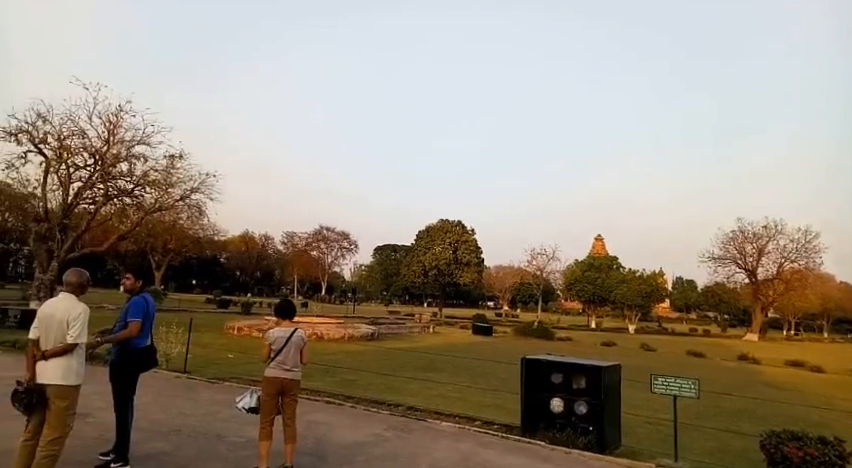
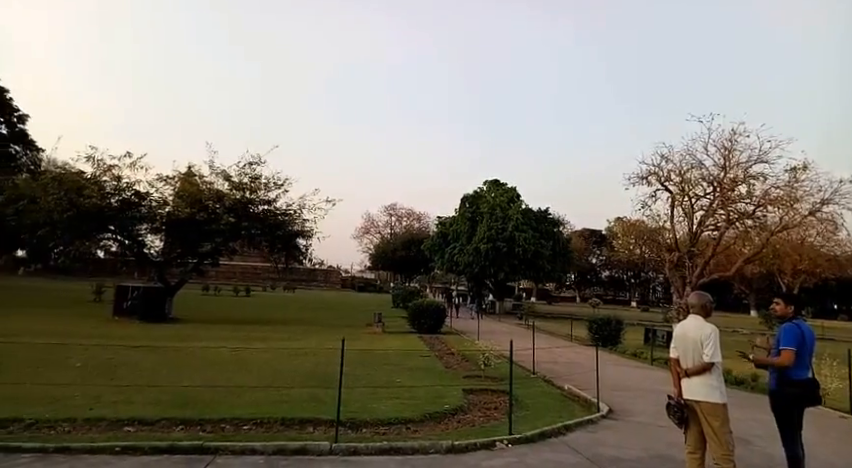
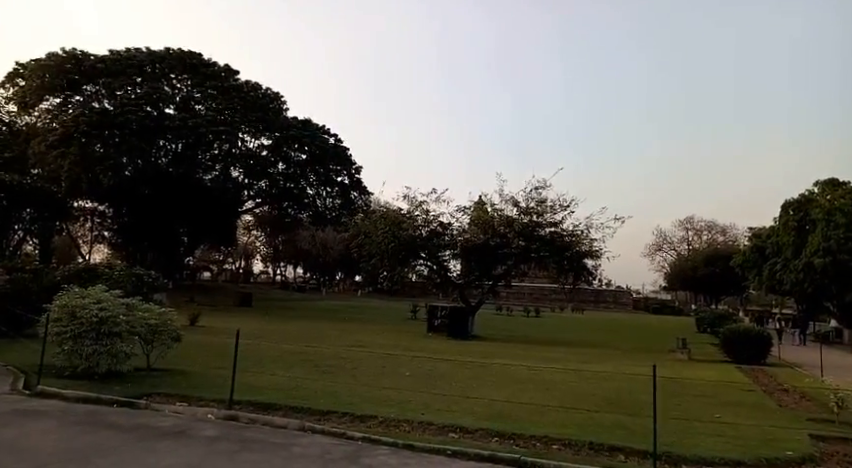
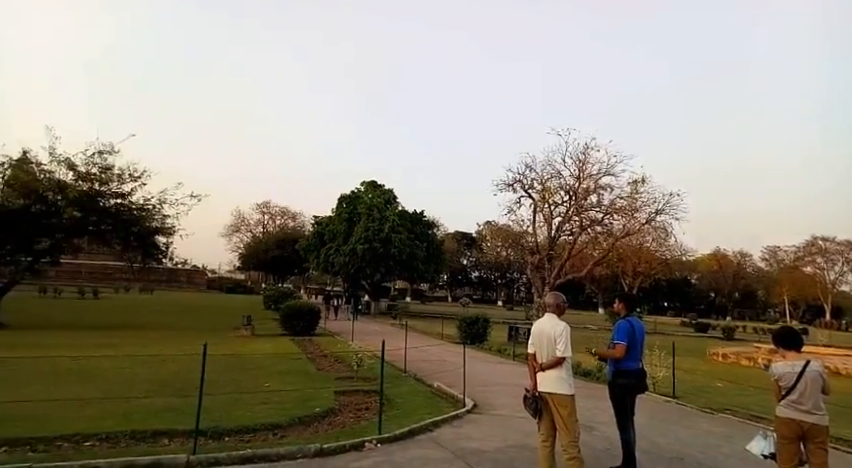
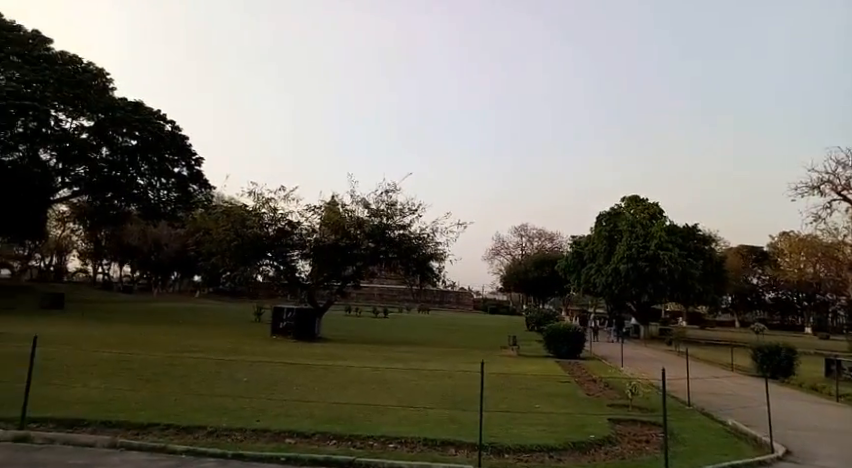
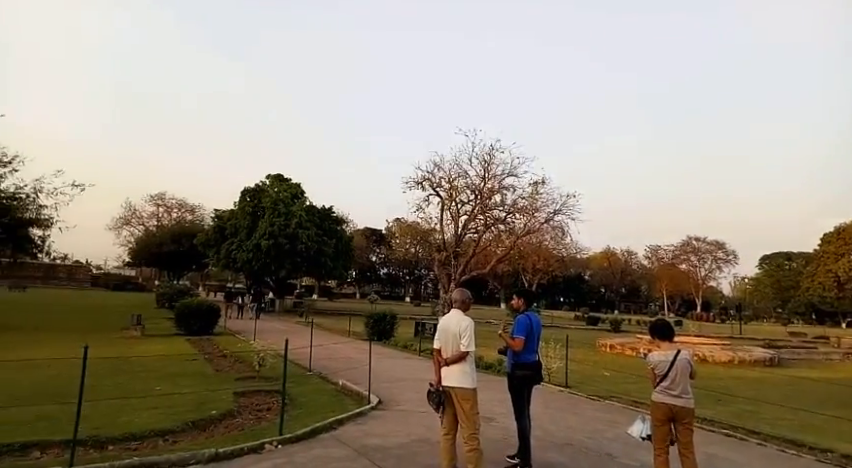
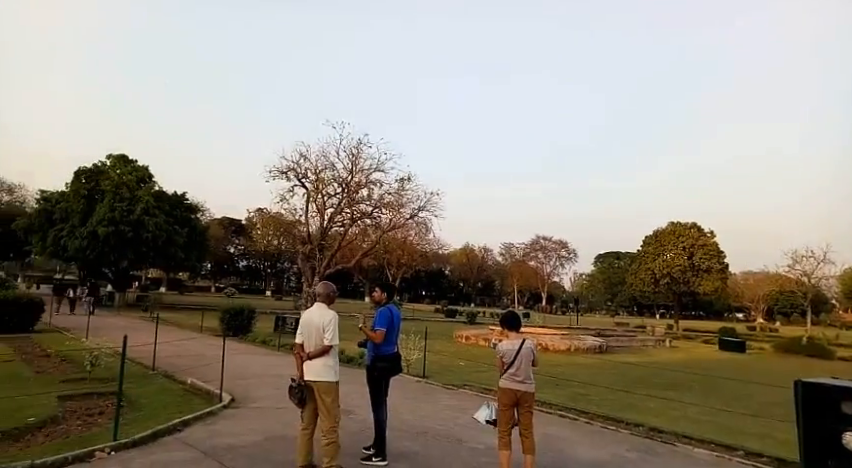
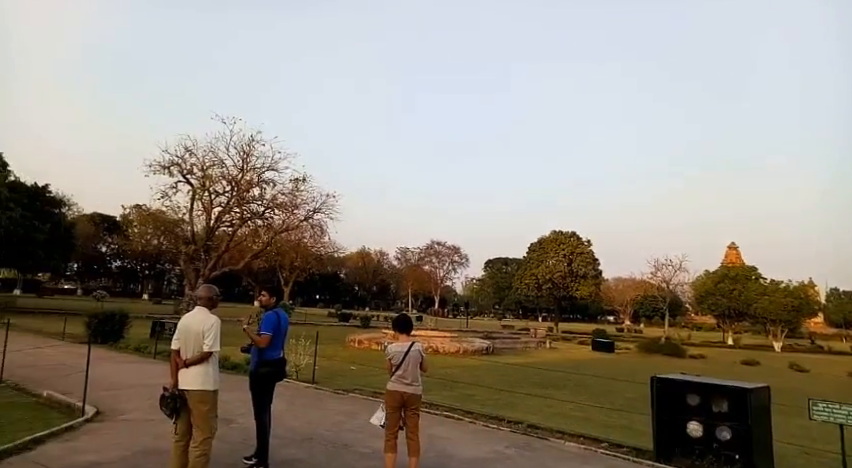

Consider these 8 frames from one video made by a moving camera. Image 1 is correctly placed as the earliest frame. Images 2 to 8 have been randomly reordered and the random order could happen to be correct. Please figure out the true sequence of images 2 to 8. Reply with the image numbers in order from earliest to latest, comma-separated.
8, 7, 6, 4, 2, 5, 3
